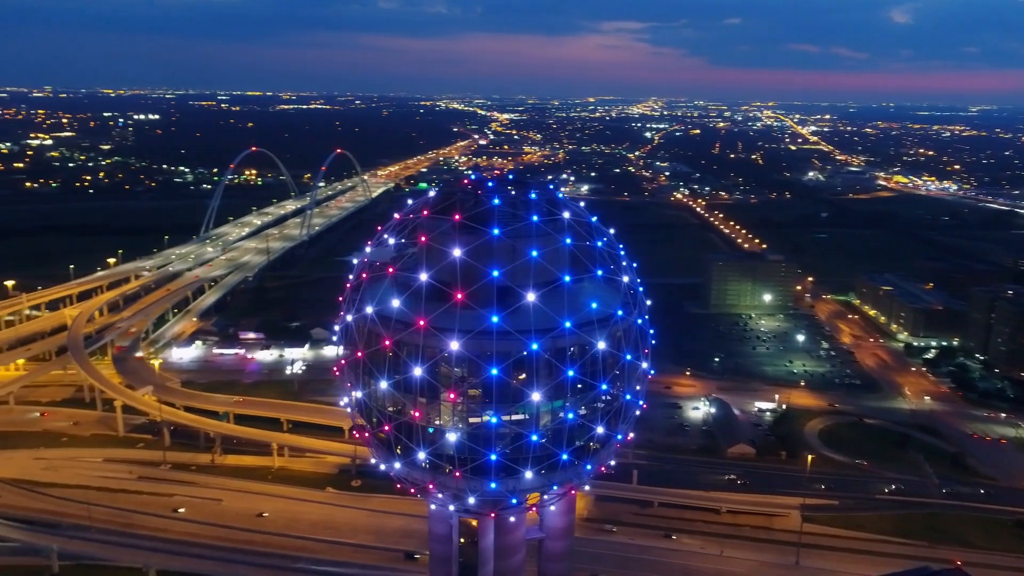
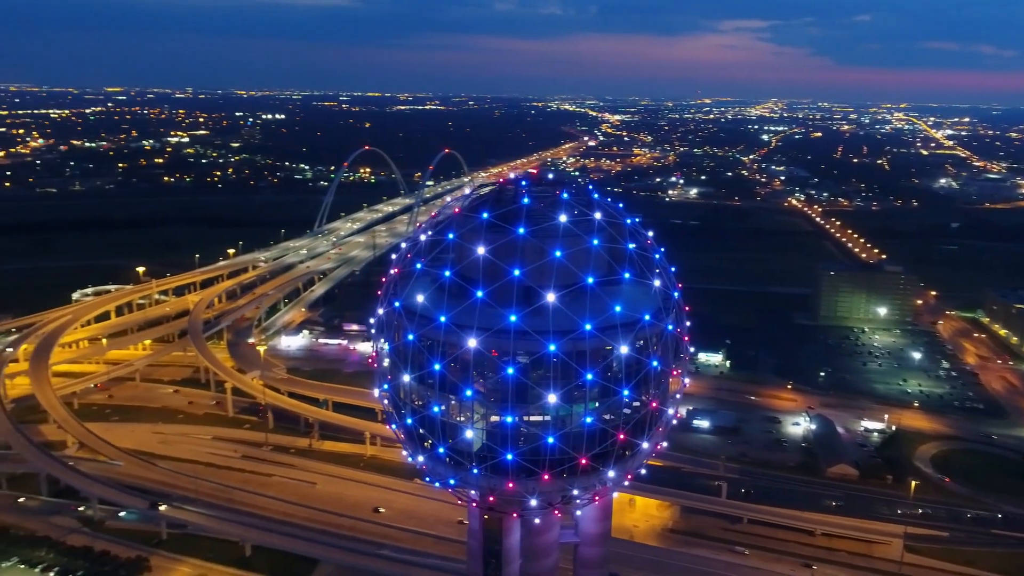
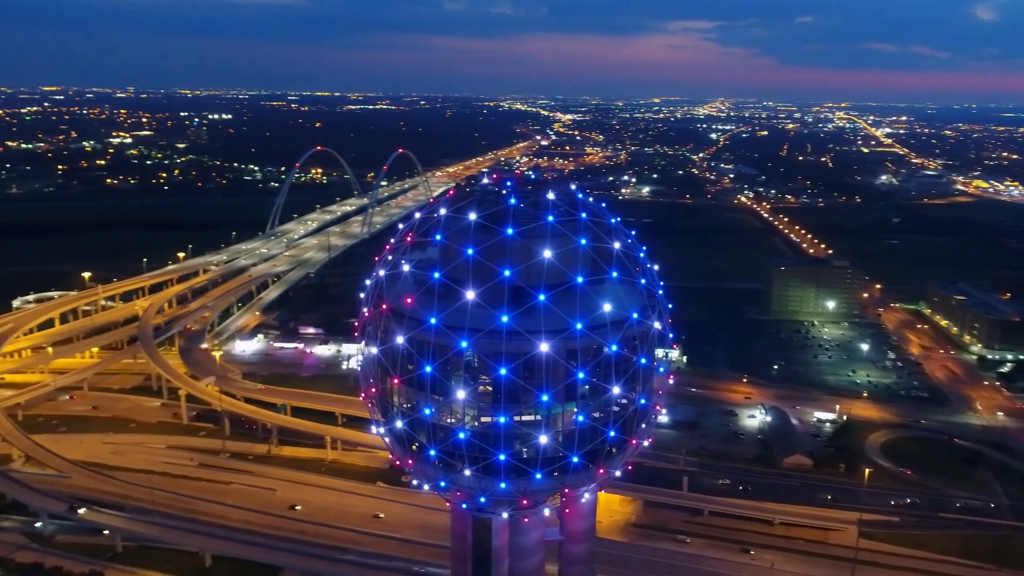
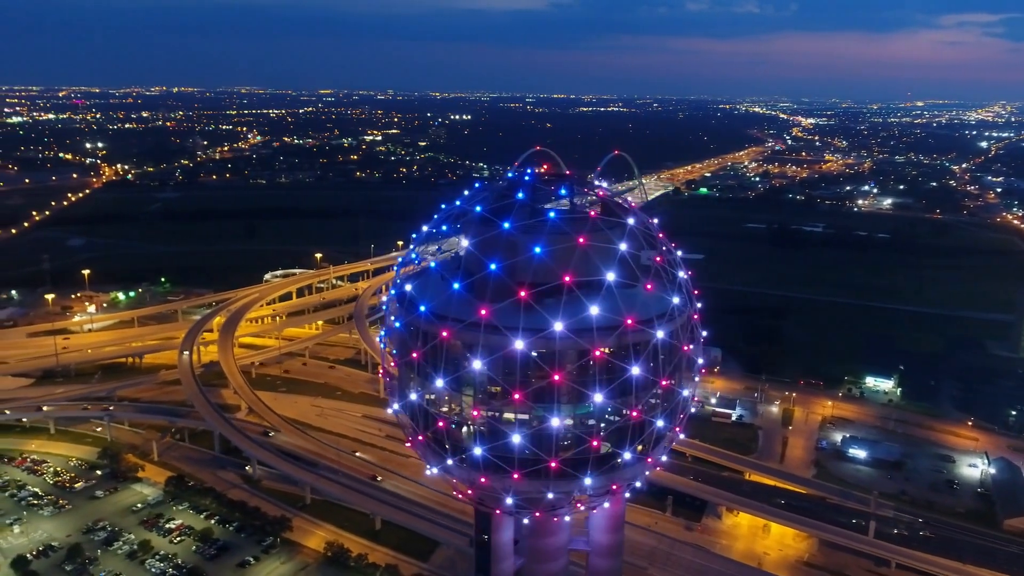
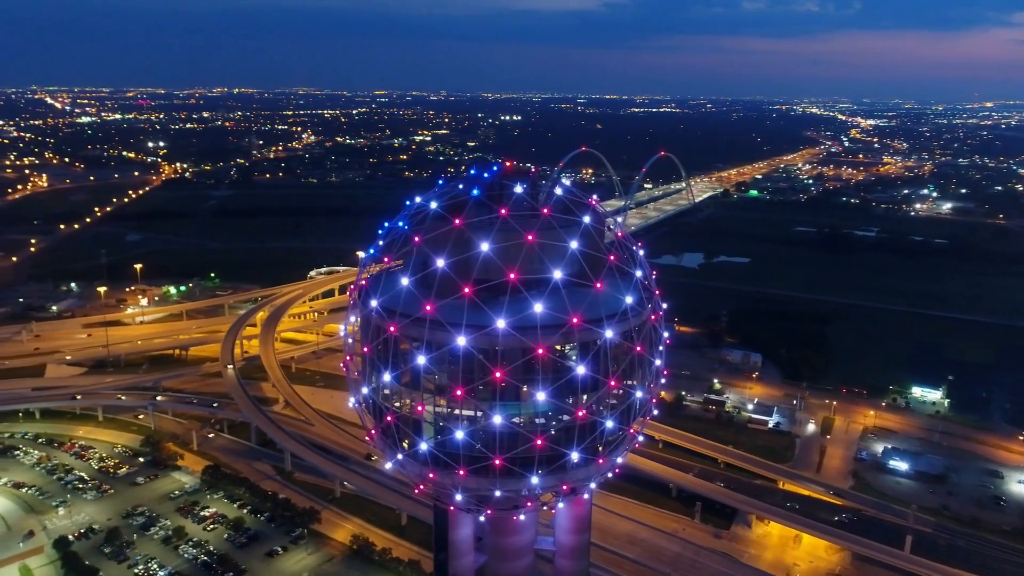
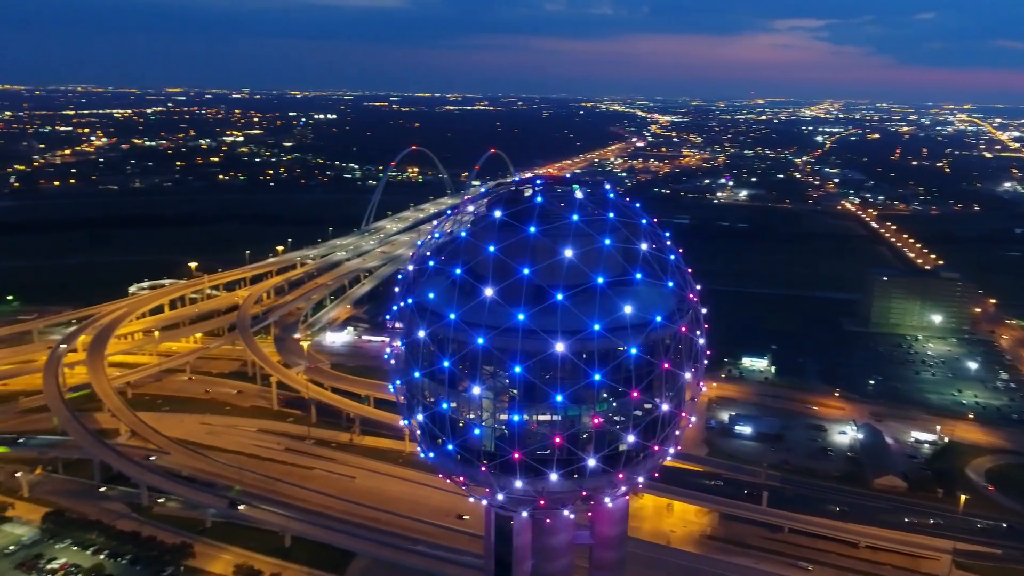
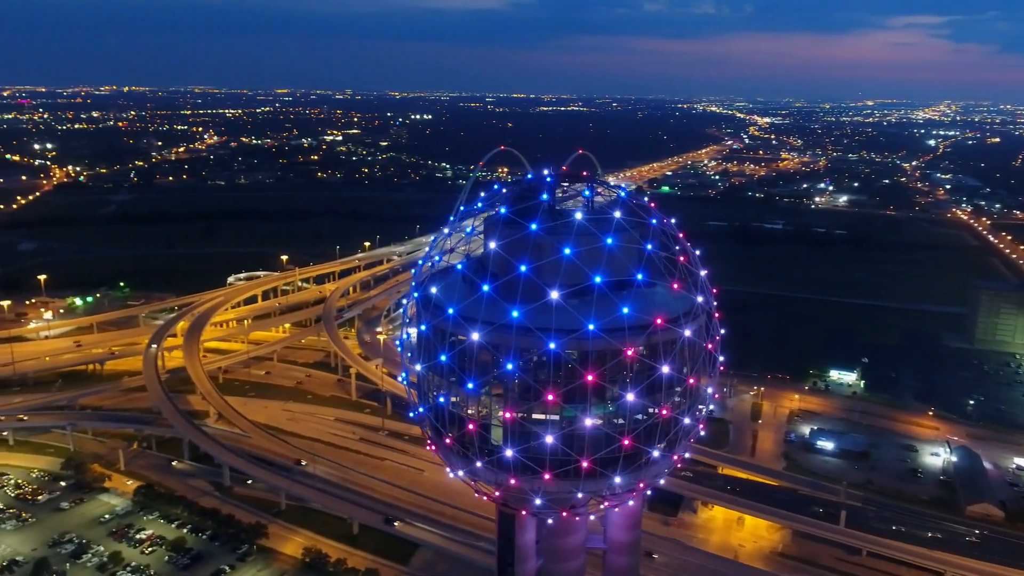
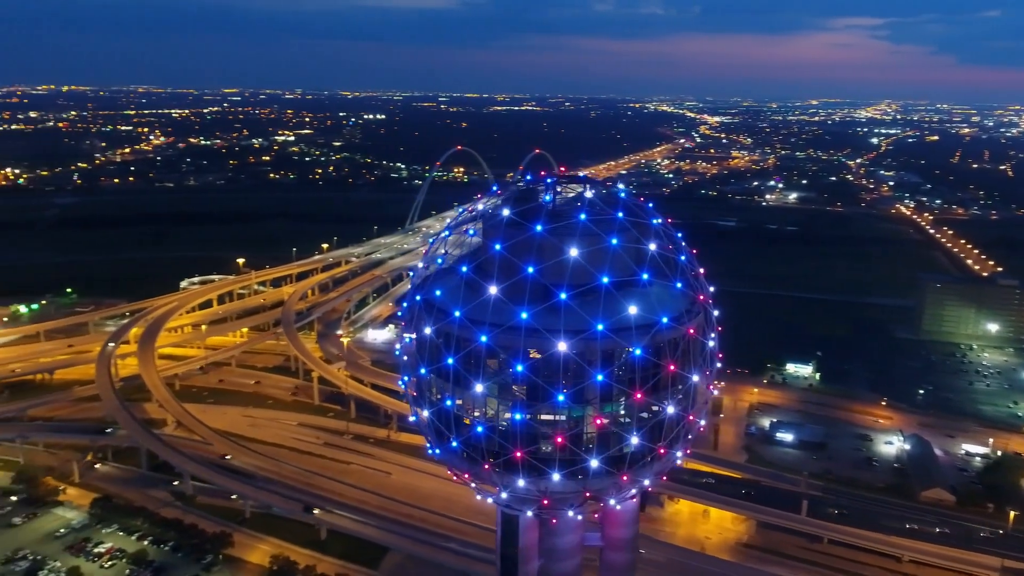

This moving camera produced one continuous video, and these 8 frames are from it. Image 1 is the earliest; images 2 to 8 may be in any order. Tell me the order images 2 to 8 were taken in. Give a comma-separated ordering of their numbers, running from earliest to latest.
3, 2, 6, 8, 7, 4, 5
